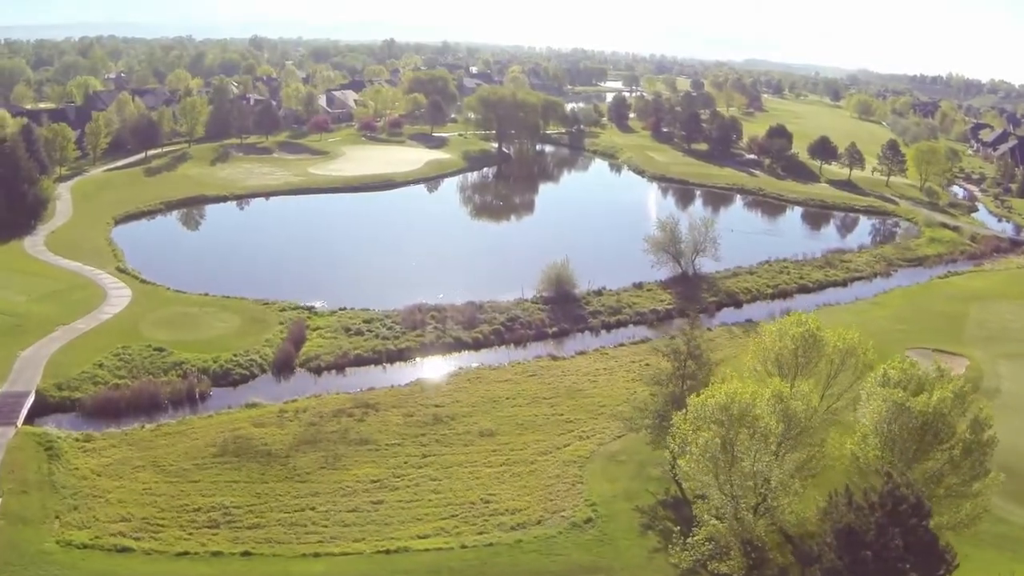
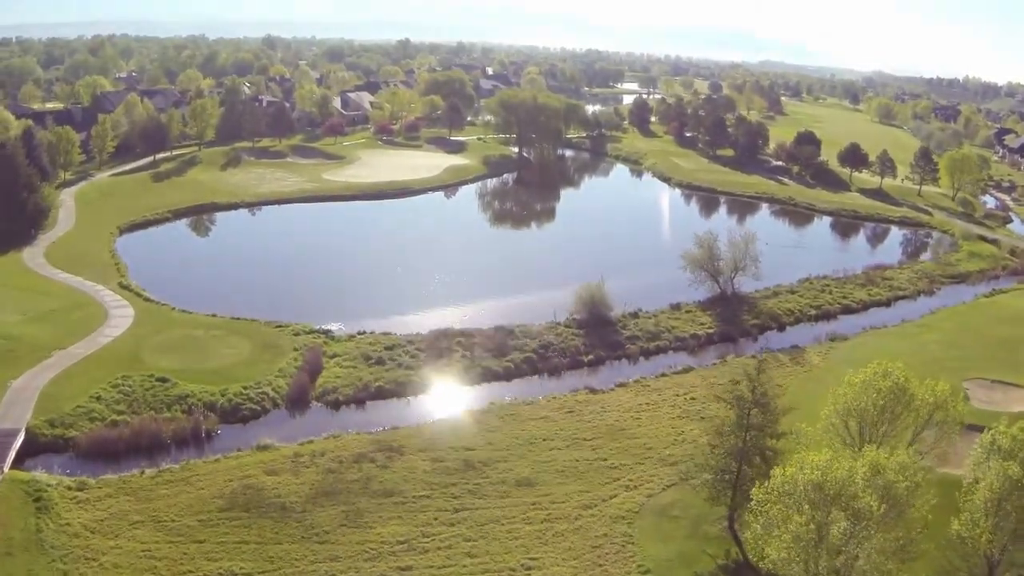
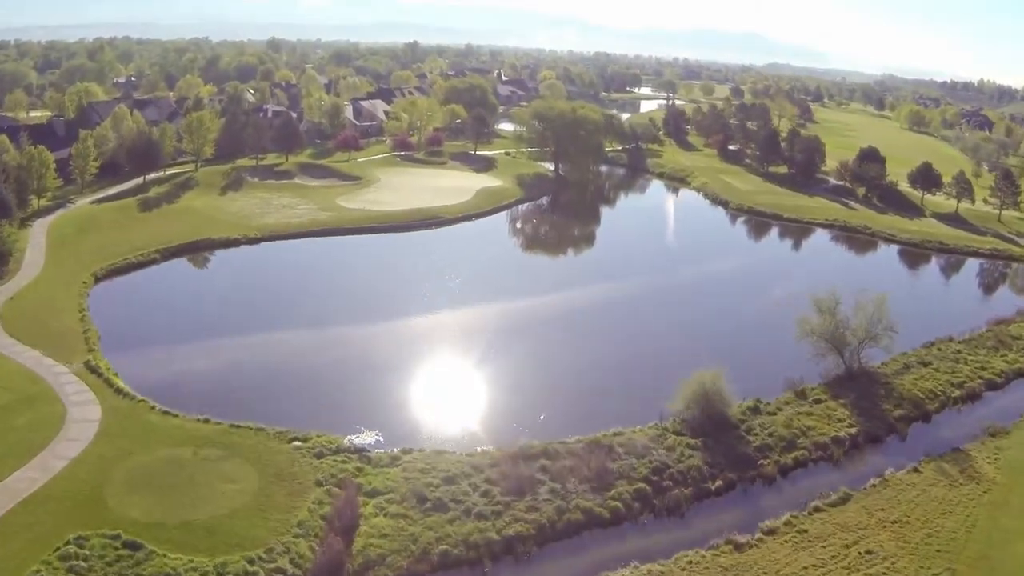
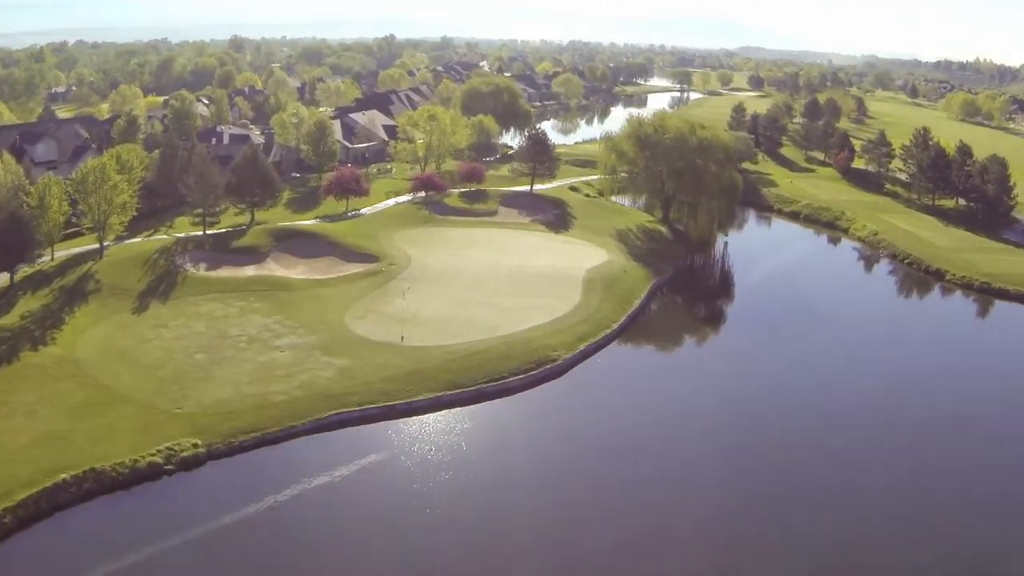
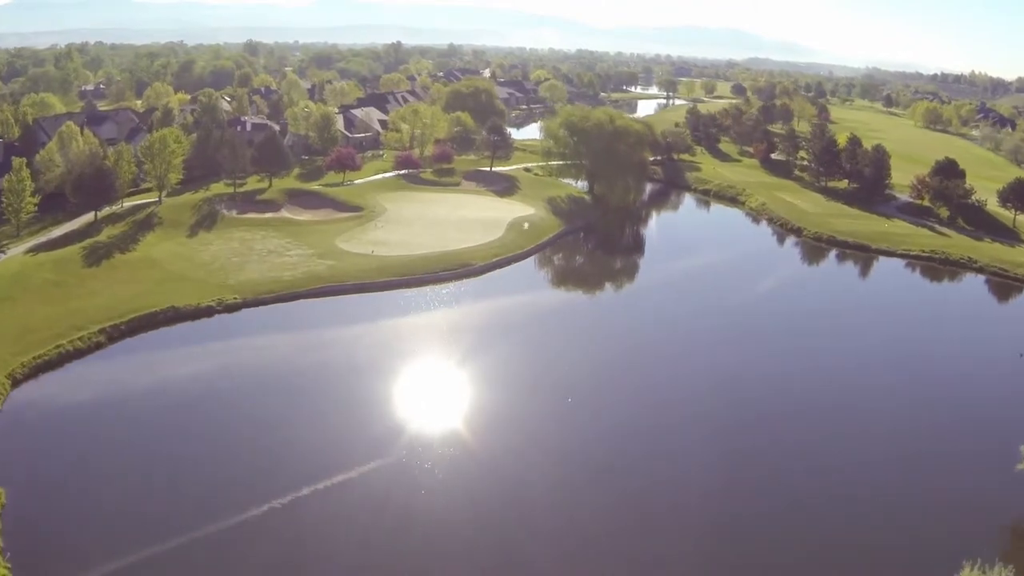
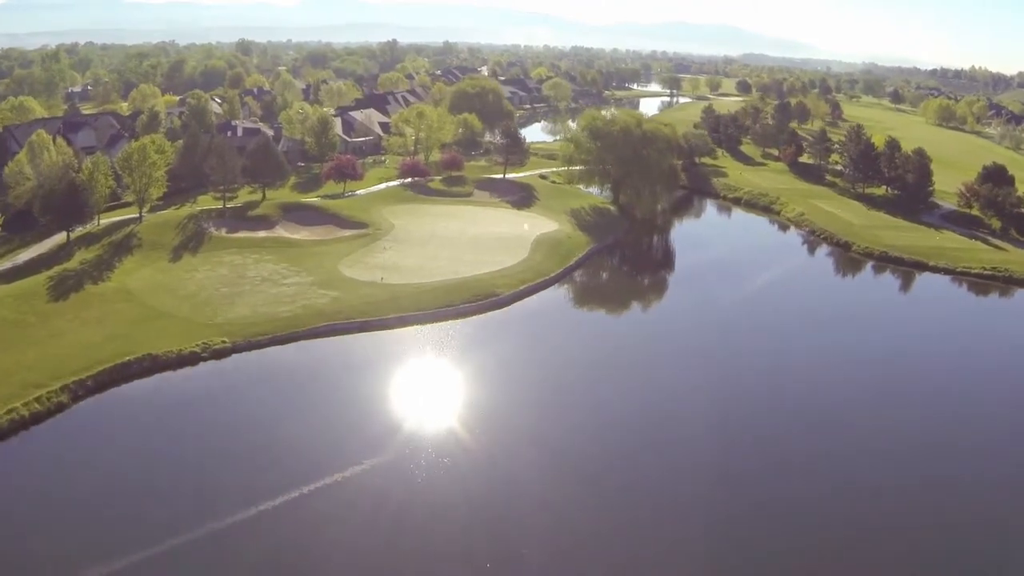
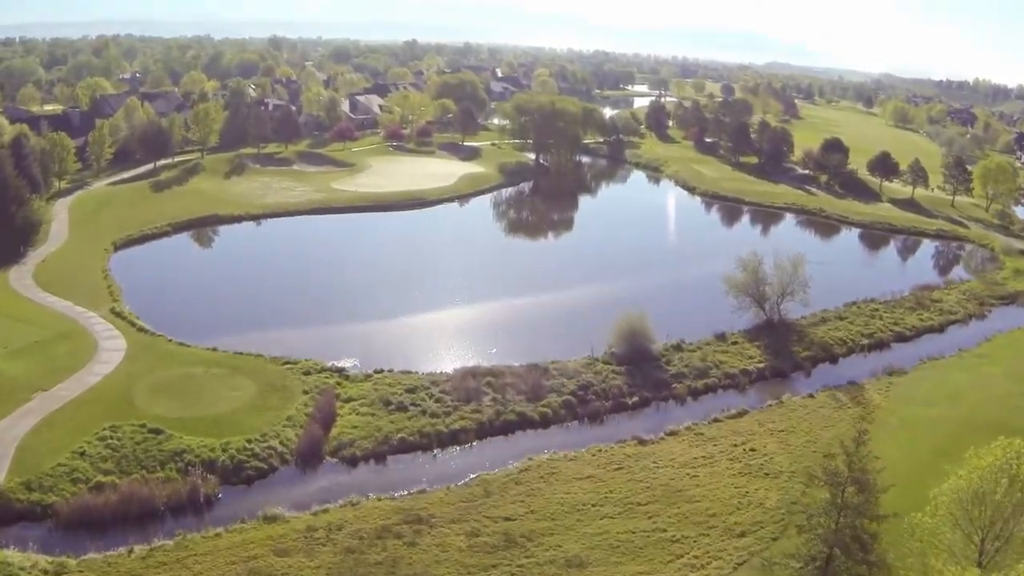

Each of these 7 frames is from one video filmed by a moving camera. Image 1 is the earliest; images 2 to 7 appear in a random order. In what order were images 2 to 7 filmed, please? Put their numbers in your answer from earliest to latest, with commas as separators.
2, 7, 3, 5, 6, 4
